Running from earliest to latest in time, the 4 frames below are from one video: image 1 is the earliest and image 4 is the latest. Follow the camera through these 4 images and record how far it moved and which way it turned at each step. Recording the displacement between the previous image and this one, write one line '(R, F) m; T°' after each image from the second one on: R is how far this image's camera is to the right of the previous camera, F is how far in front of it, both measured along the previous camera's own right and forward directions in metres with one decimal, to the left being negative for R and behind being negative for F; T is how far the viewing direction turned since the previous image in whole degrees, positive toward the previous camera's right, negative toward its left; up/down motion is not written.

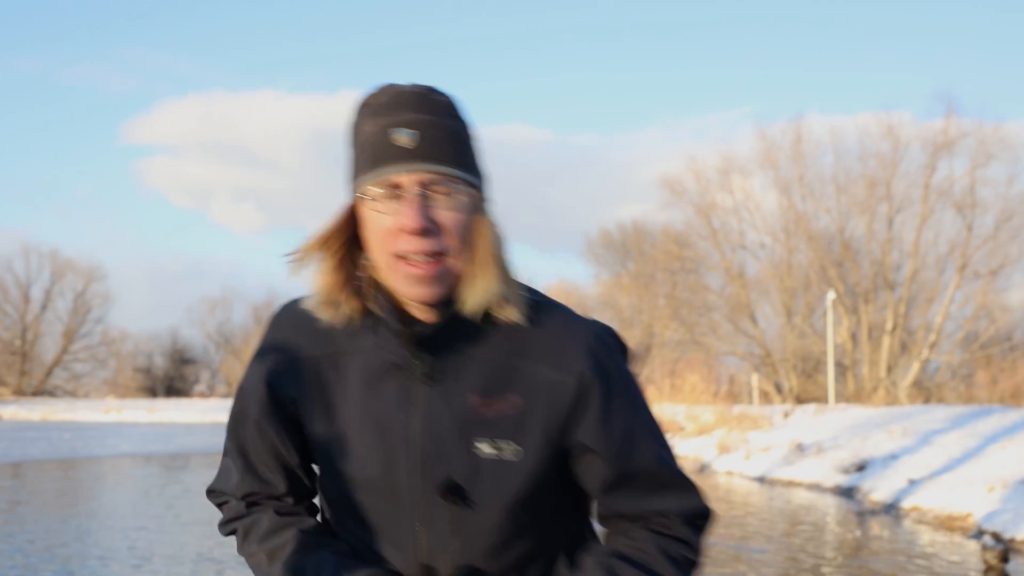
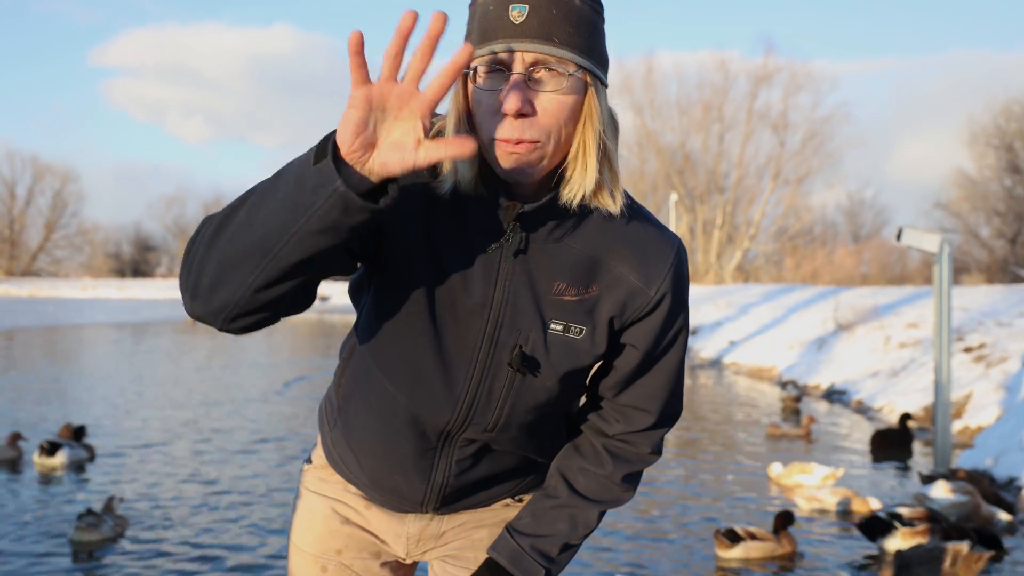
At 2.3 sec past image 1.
(+0.2, -2.0) m; +3°
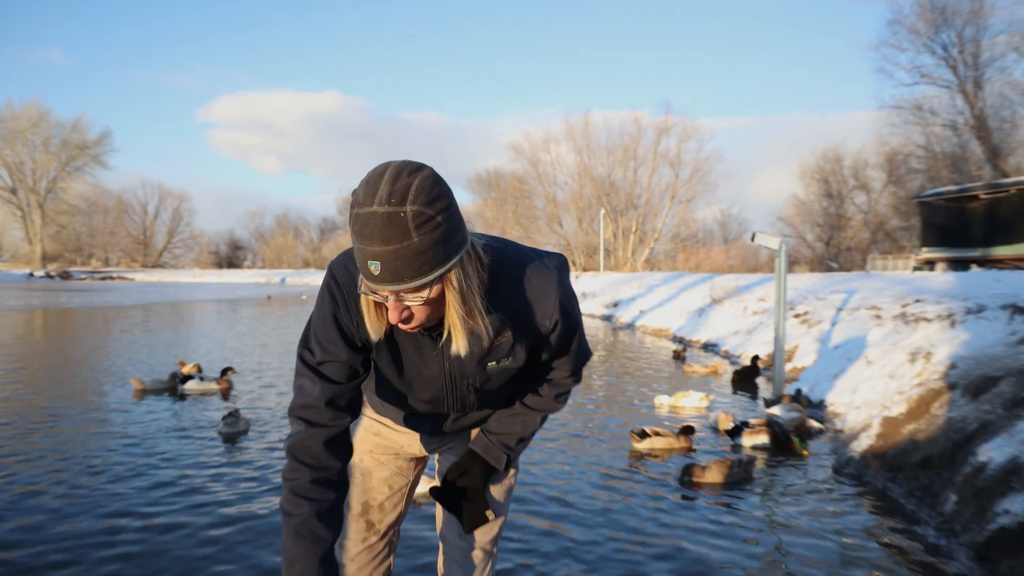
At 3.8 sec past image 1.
(-0.4, -4.7) m; +3°
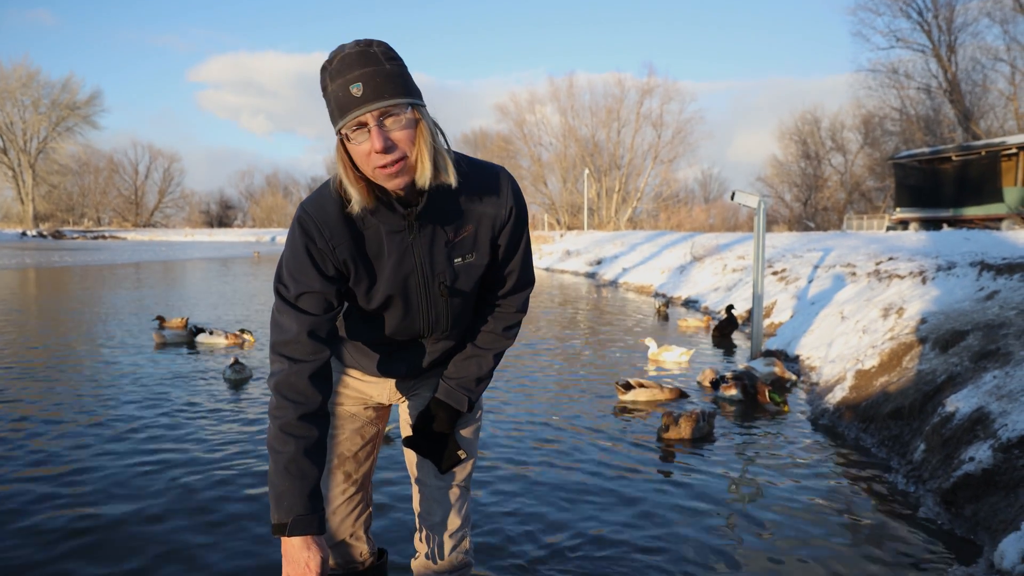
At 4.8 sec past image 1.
(-0.2, -0.4) m; +2°
